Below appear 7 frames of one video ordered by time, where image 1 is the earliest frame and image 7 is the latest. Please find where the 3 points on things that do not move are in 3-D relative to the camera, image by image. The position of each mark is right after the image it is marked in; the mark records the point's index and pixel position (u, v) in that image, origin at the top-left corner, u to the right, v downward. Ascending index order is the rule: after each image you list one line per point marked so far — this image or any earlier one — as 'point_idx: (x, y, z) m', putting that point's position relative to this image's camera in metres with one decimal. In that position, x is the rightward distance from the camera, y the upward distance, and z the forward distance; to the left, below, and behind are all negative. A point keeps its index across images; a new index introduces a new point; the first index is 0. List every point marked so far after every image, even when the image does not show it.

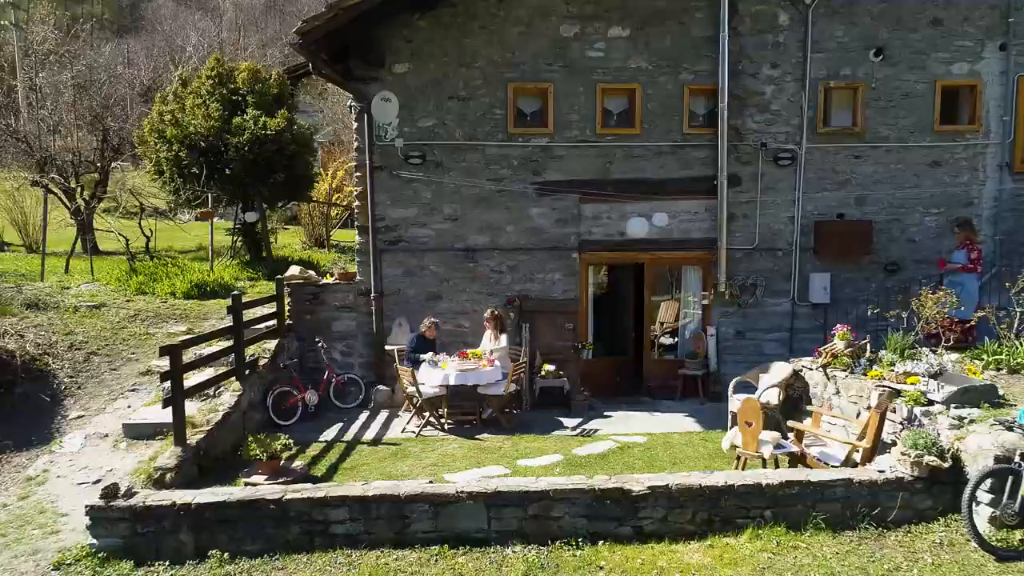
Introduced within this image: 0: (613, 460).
0: (+1.1, -1.8, +6.0) m
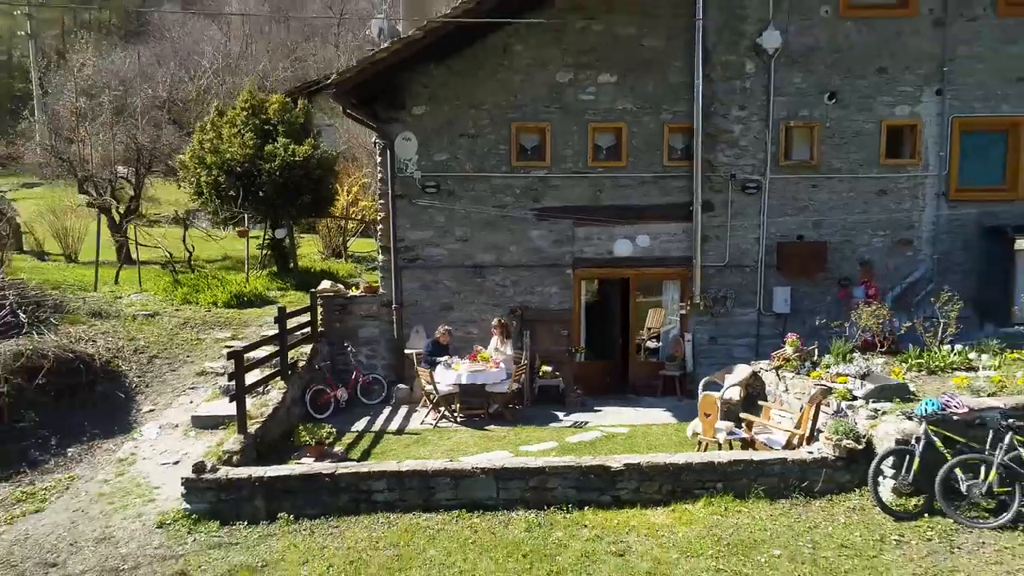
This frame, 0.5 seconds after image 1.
0: (+1.1, -2.0, +7.2) m
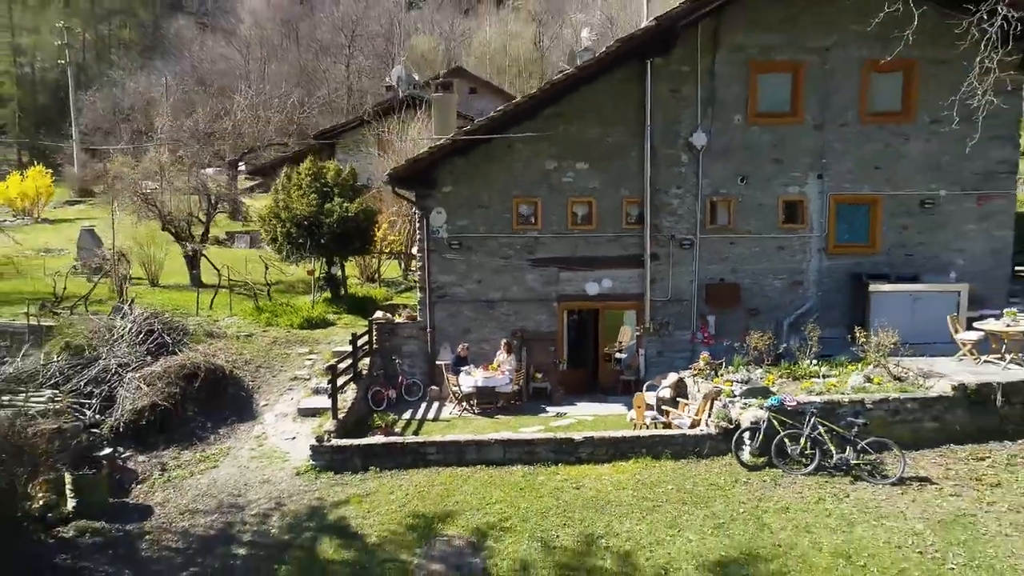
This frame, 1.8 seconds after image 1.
0: (+1.1, -2.6, +10.7) m
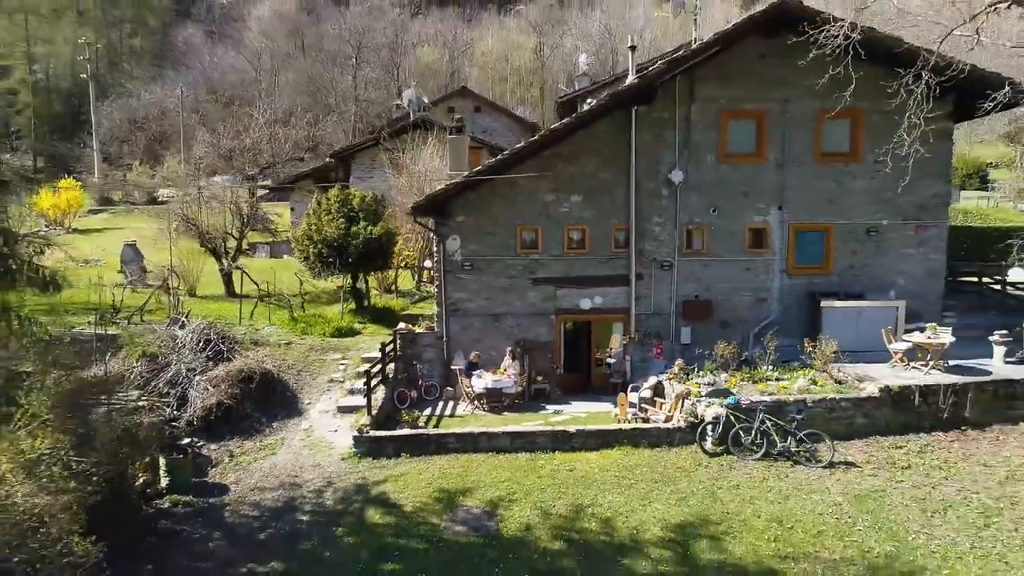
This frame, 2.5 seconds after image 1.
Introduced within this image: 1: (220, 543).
0: (+1.2, -3.0, +12.8) m
1: (-4.7, -4.1, +9.1) m
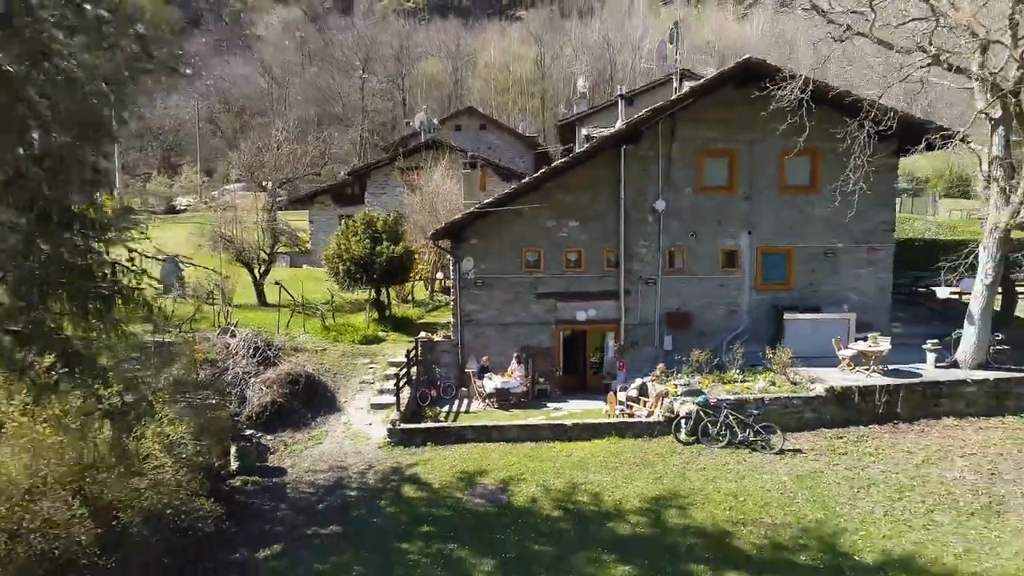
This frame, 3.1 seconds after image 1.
0: (+1.4, -3.4, +15.1) m
1: (-4.5, -4.5, +11.4) m
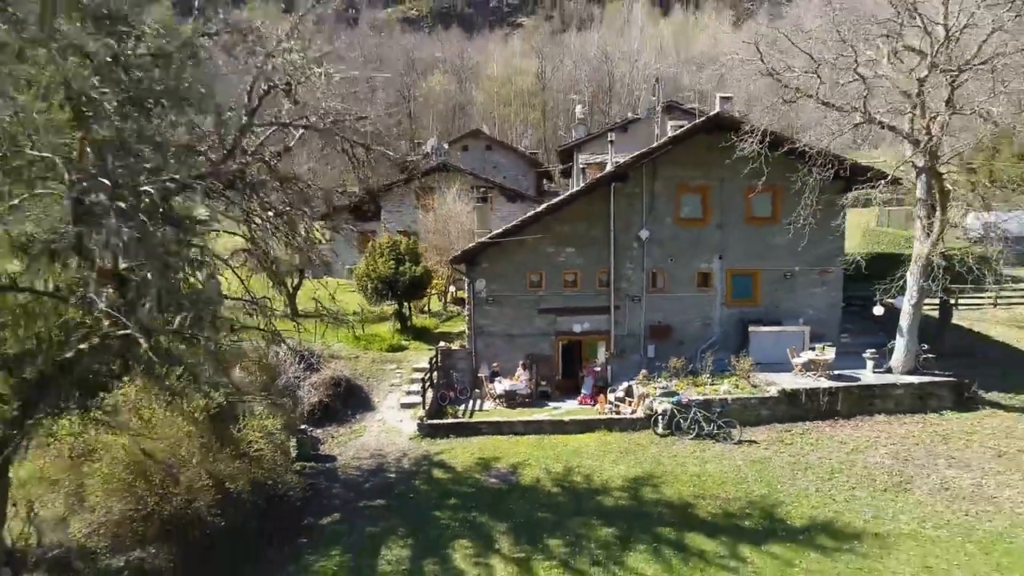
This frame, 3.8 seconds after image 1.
0: (+1.6, -4.0, +18.0) m
1: (-4.3, -5.1, +14.4) m
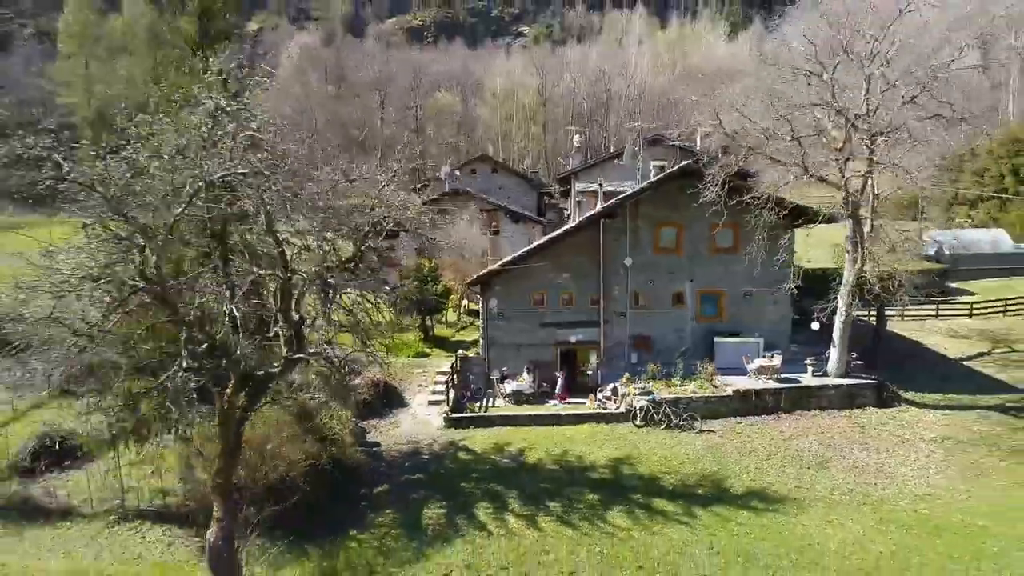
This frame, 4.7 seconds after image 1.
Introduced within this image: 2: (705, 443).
0: (+1.9, -4.7, +22.1) m
1: (-4.0, -5.8, +18.5) m
2: (+6.5, -5.3, +19.3) m
